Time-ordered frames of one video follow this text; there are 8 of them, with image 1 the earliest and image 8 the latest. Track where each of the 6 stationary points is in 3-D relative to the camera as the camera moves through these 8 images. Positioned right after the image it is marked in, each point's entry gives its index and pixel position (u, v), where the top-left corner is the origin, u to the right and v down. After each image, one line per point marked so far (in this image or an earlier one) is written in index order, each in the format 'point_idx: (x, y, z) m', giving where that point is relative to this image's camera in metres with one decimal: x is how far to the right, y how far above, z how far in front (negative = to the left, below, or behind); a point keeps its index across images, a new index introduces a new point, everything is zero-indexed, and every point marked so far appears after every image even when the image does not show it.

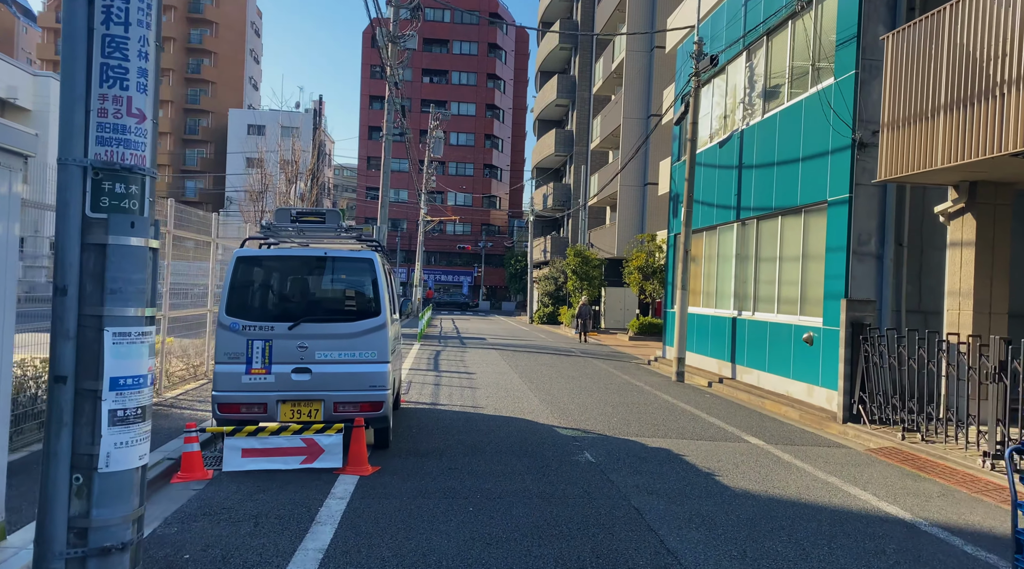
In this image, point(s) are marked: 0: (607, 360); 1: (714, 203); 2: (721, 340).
0: (+2.4, -1.9, +19.1) m
1: (+4.2, +1.7, +15.9) m
2: (+4.2, -1.1, +15.2) m
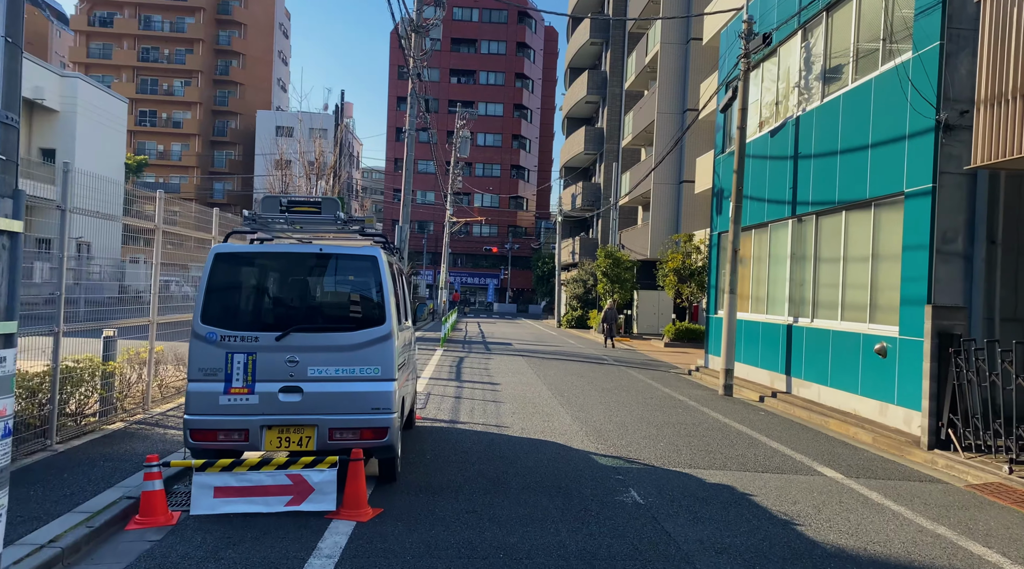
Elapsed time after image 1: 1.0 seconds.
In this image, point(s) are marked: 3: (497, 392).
0: (+3.1, -2.0, +17.8) m
1: (+4.8, +1.7, +14.5) m
2: (+4.7, -1.2, +13.8) m
3: (-0.2, -1.7, +12.0) m
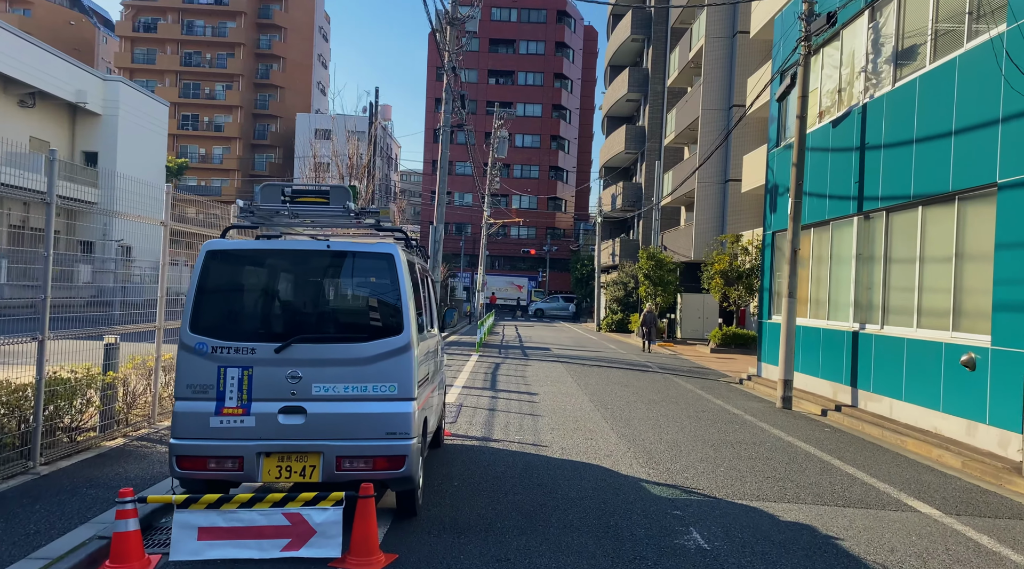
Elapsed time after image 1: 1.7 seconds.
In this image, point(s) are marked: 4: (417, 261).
0: (+3.9, -2.0, +16.7) m
1: (+5.5, +1.6, +13.3) m
2: (+5.4, -1.2, +12.6) m
3: (+0.3, -1.7, +11.1) m
4: (-0.9, +0.2, +6.7) m
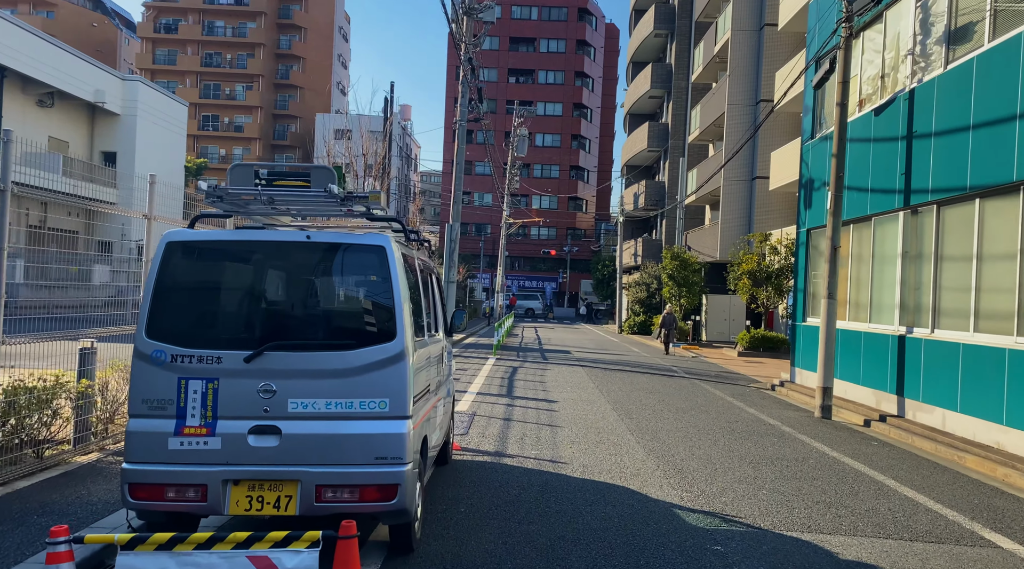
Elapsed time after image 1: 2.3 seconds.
0: (+4.3, -2.1, +15.8) m
1: (+5.8, +1.6, +12.4) m
2: (+5.6, -1.2, +11.7) m
3: (+0.6, -1.7, +10.3) m
4: (-0.7, +0.2, +5.9) m
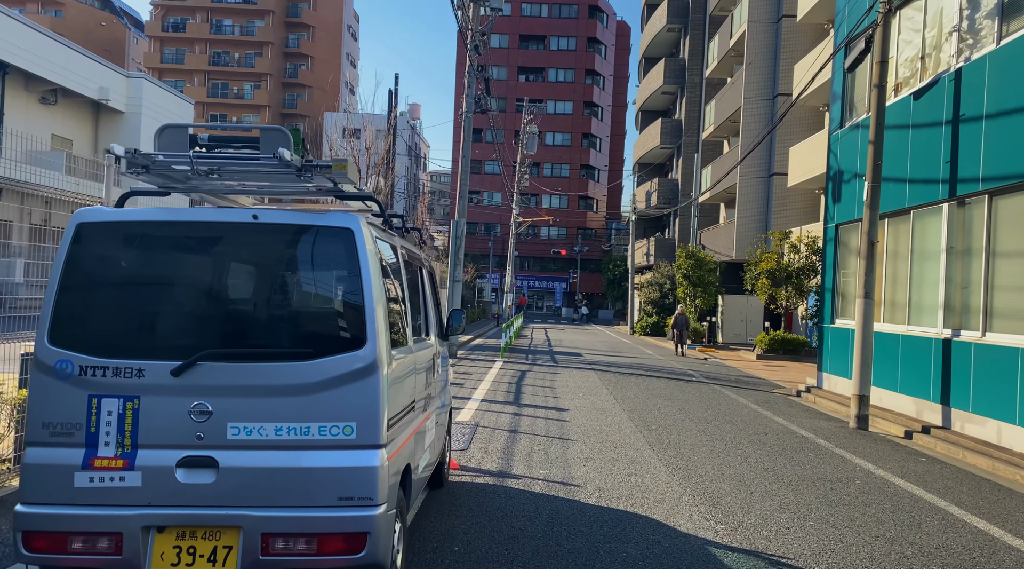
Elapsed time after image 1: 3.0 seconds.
0: (+4.4, -2.0, +14.8) m
1: (+5.9, +1.6, +11.4) m
2: (+5.8, -1.2, +10.7) m
3: (+0.7, -1.7, +9.4) m
4: (-0.7, +0.3, +5.0) m
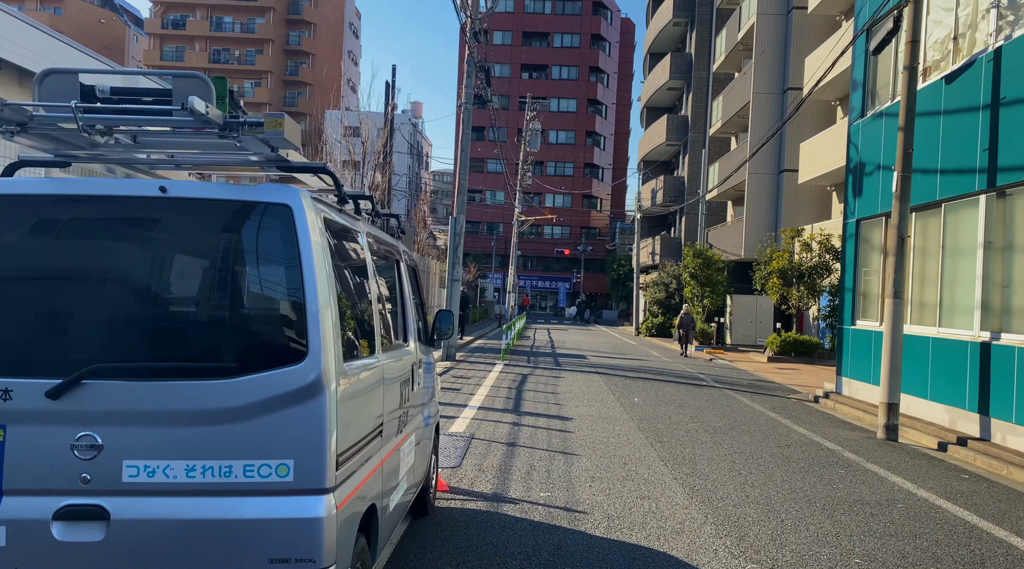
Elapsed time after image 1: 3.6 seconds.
0: (+4.5, -2.0, +14.0) m
1: (+5.9, +1.6, +10.6) m
2: (+5.7, -1.2, +9.9) m
3: (+0.6, -1.7, +8.6) m
4: (-0.7, +0.3, +4.2) m
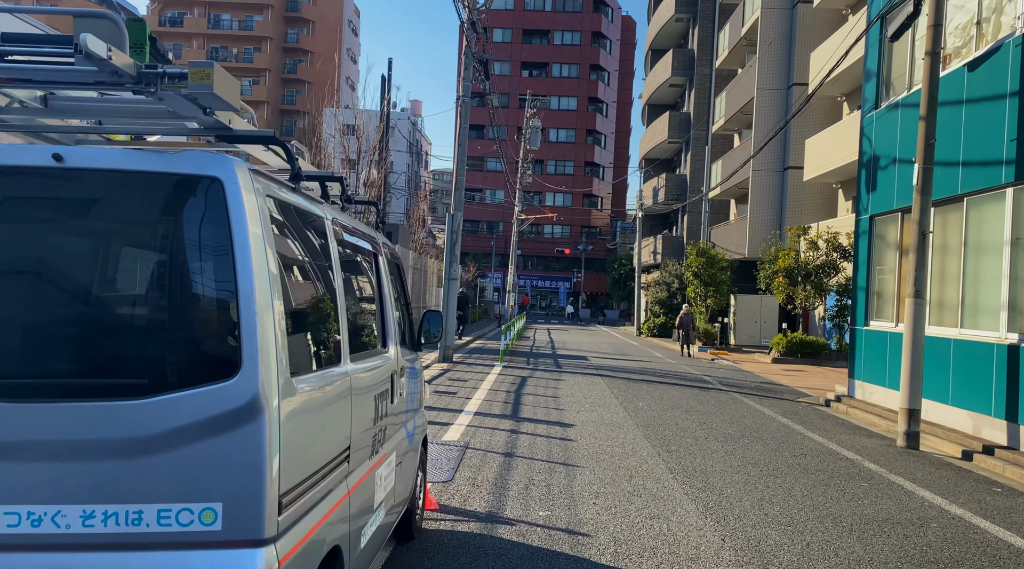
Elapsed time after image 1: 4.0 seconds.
0: (+4.4, -2.0, +13.4) m
1: (+5.9, +1.6, +10.0) m
2: (+5.7, -1.2, +9.3) m
3: (+0.6, -1.7, +8.0) m
4: (-0.8, +0.3, +3.6) m
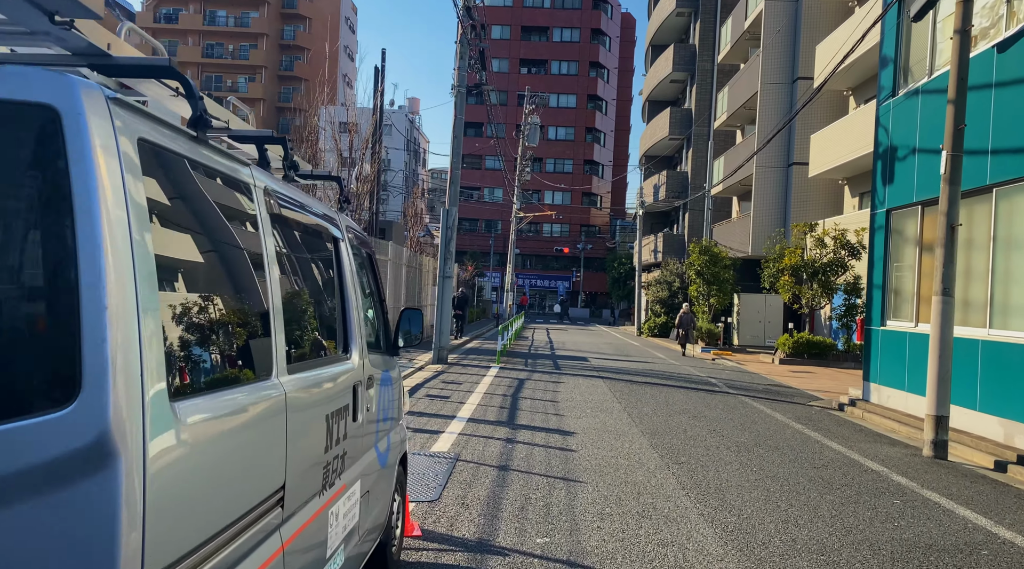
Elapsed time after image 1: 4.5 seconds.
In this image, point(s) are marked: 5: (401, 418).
0: (+4.4, -2.0, +12.7) m
1: (+5.8, +1.7, +9.3) m
2: (+5.7, -1.2, +8.6) m
3: (+0.6, -1.6, +7.3) m
4: (-0.8, +0.3, +3.0) m
5: (-0.6, -0.8, +4.3) m
